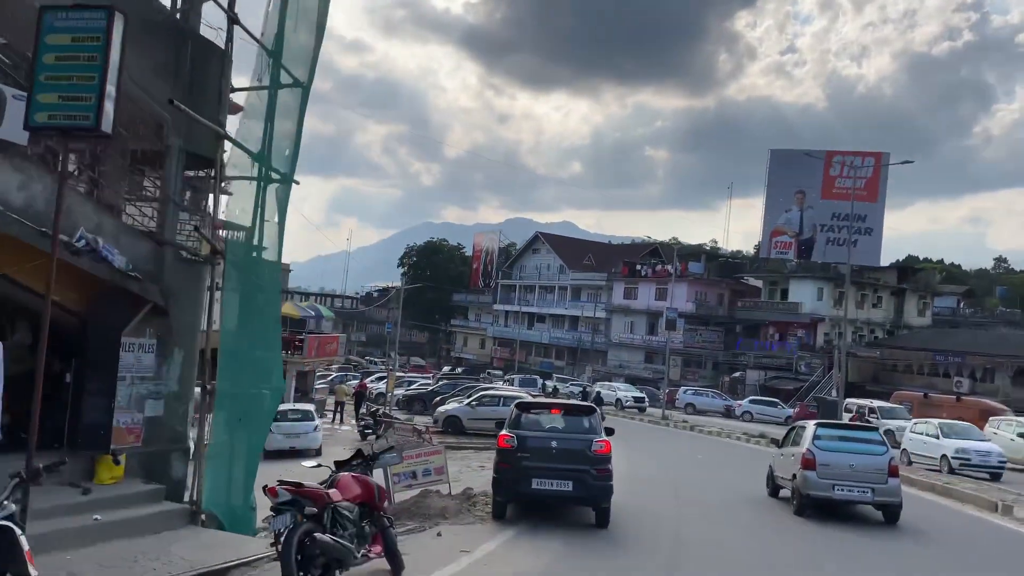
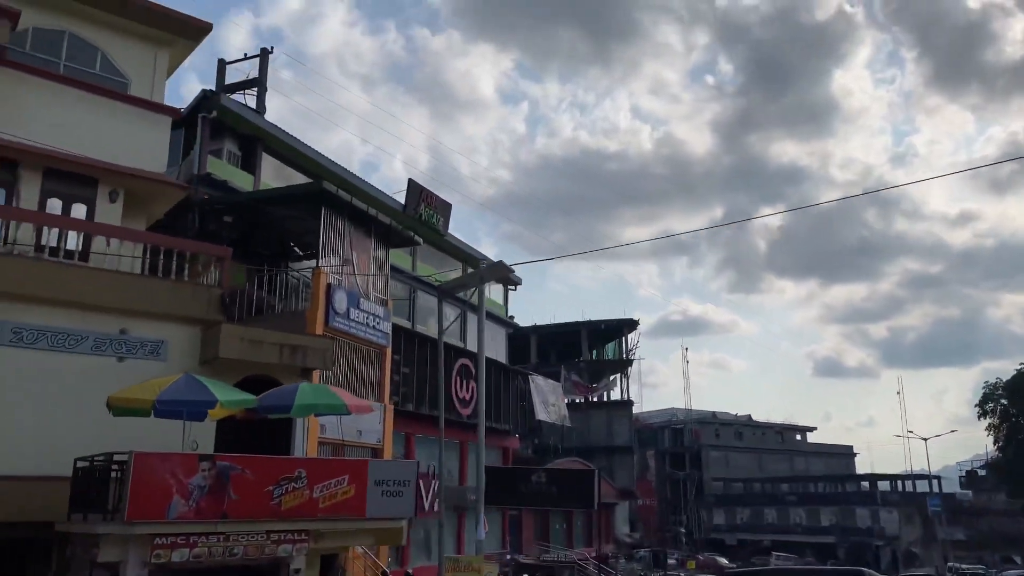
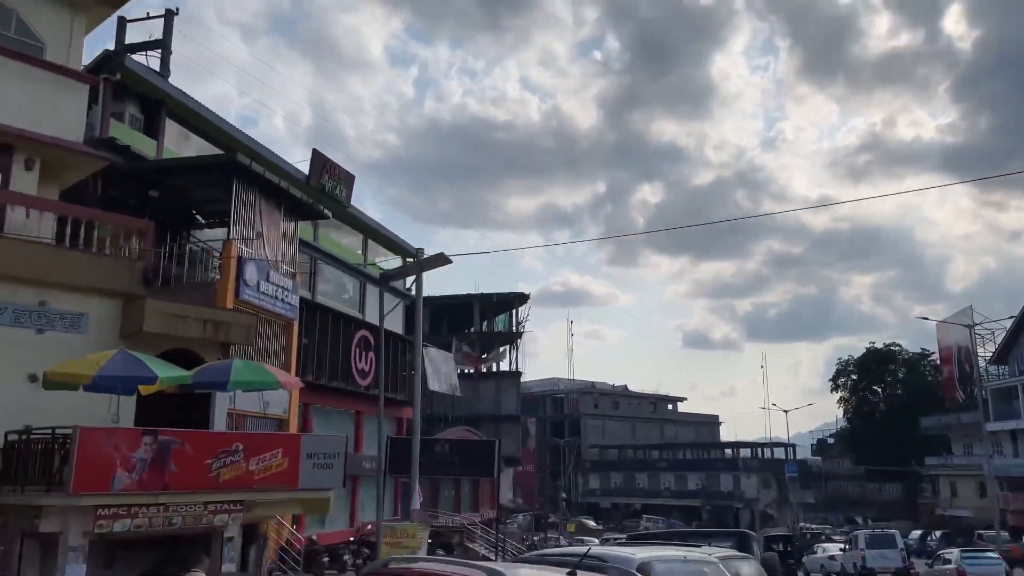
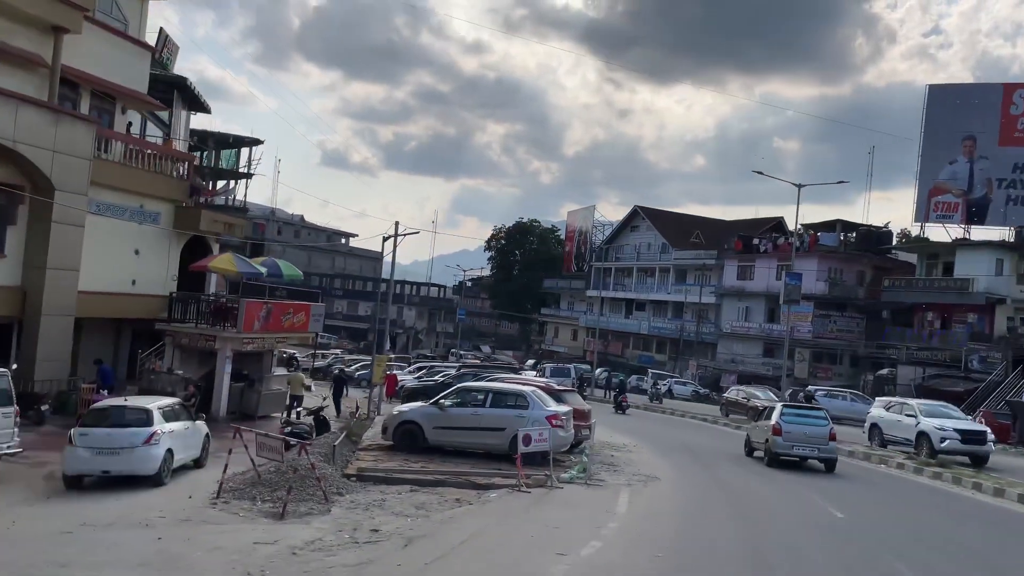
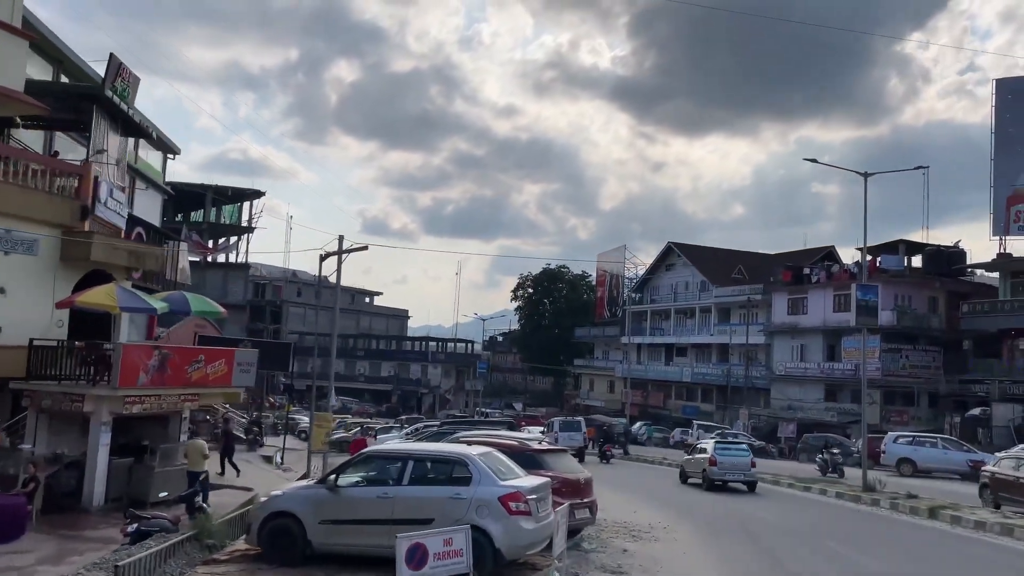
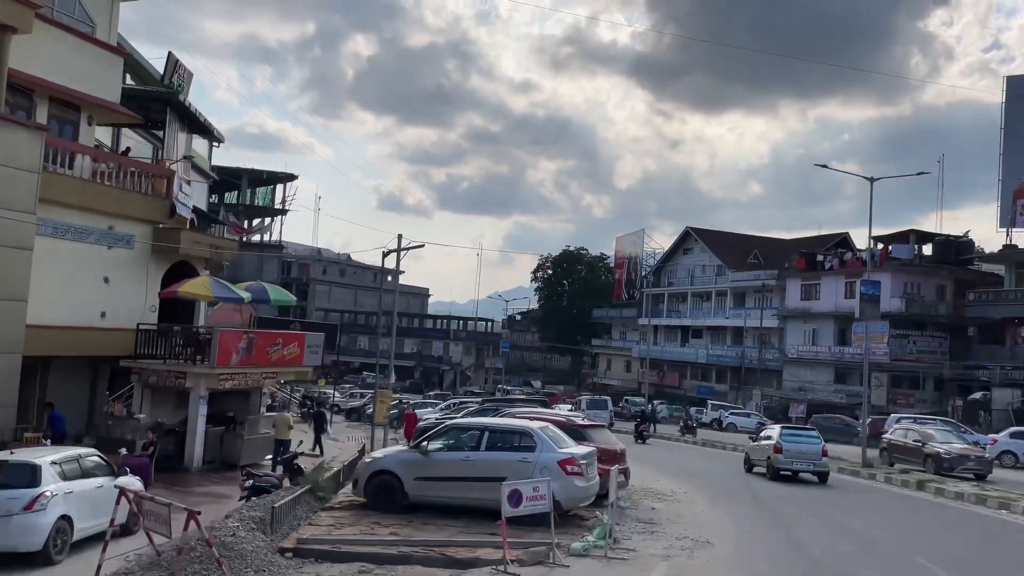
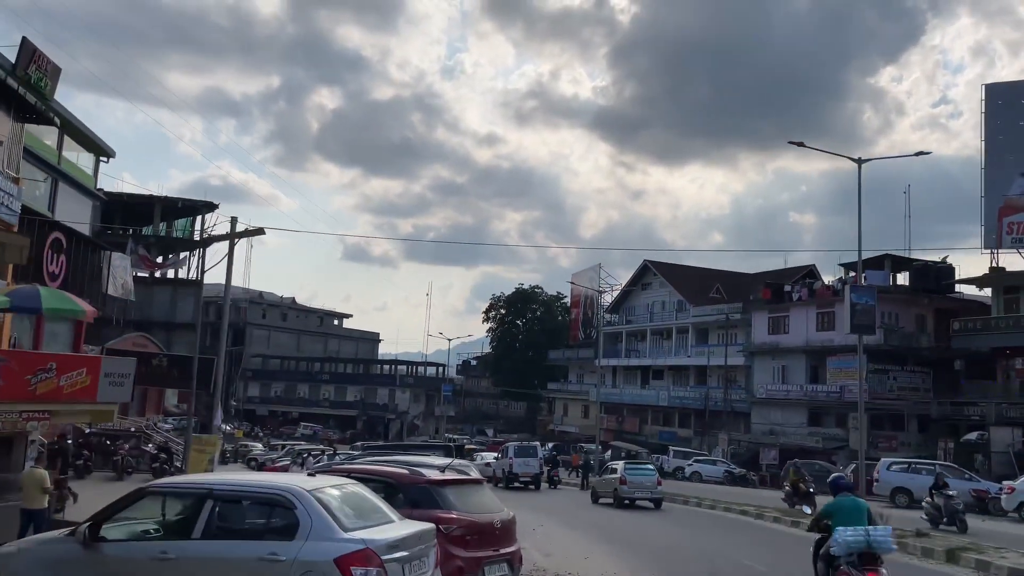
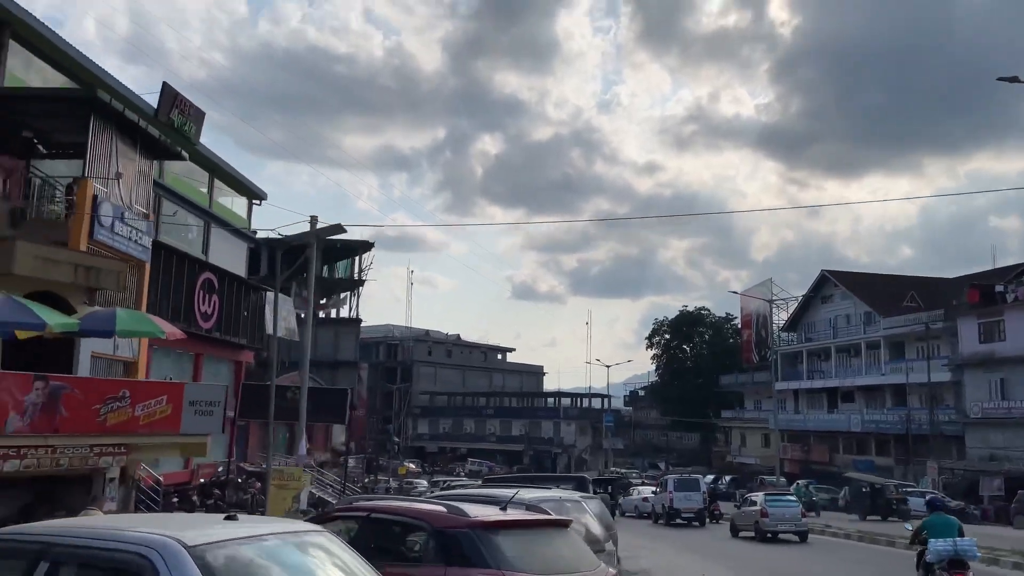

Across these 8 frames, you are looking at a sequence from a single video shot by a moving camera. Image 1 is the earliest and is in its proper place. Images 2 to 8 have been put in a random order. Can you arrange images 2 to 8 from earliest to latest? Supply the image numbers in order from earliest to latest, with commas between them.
4, 6, 5, 7, 8, 3, 2
